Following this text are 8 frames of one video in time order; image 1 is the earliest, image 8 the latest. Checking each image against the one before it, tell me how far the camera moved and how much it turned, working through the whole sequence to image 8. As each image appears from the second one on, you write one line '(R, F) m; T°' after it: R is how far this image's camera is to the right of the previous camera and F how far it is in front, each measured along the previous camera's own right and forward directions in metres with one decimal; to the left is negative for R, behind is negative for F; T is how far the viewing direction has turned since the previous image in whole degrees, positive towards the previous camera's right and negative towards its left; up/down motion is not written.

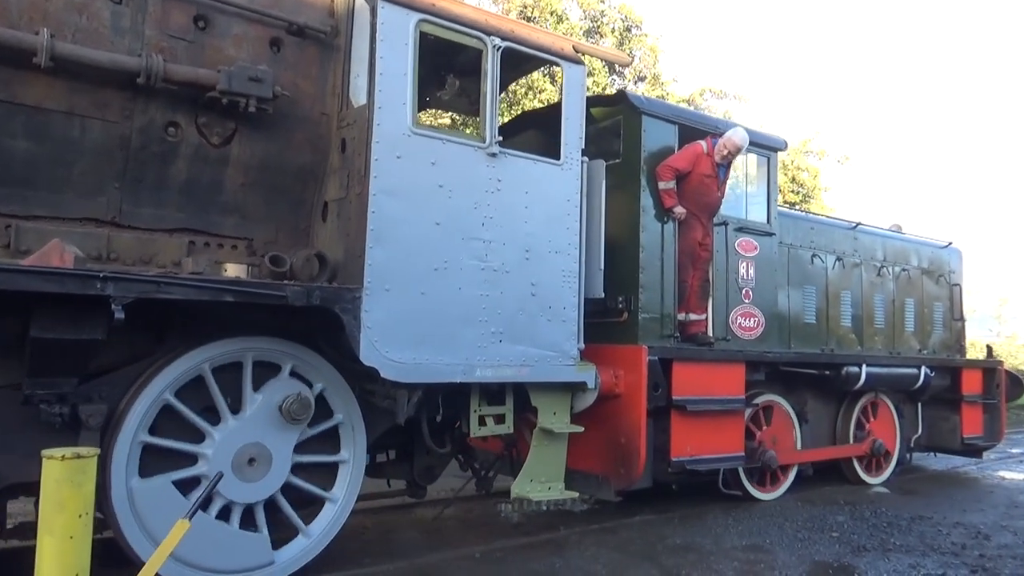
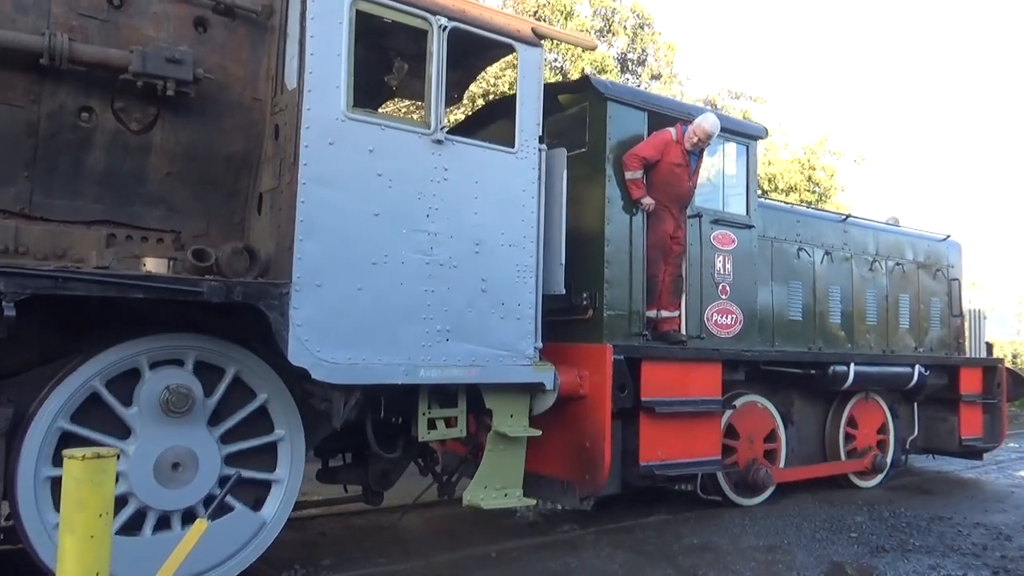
(+0.4, +0.3) m; -1°
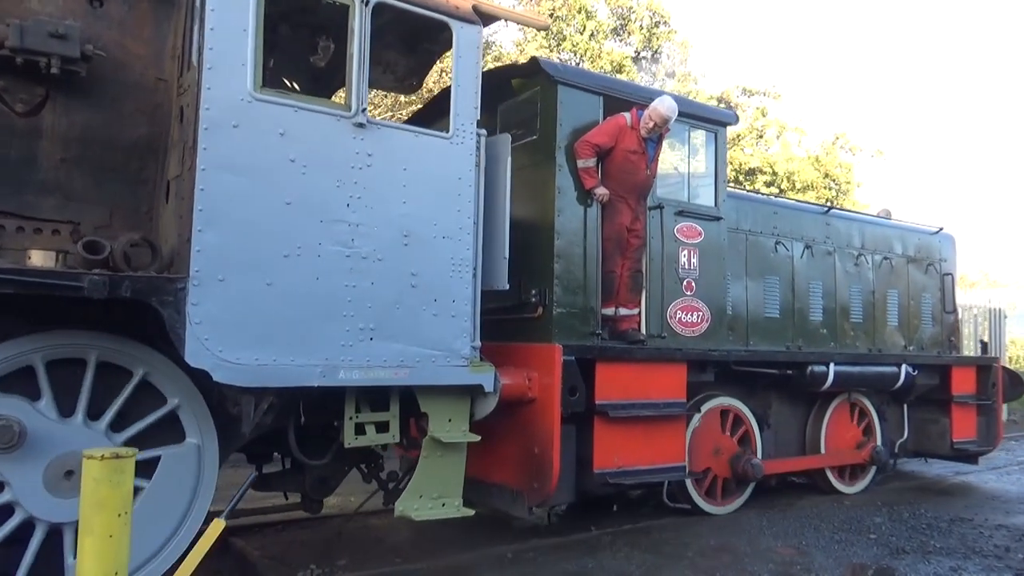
(+0.4, +0.3) m; -1°
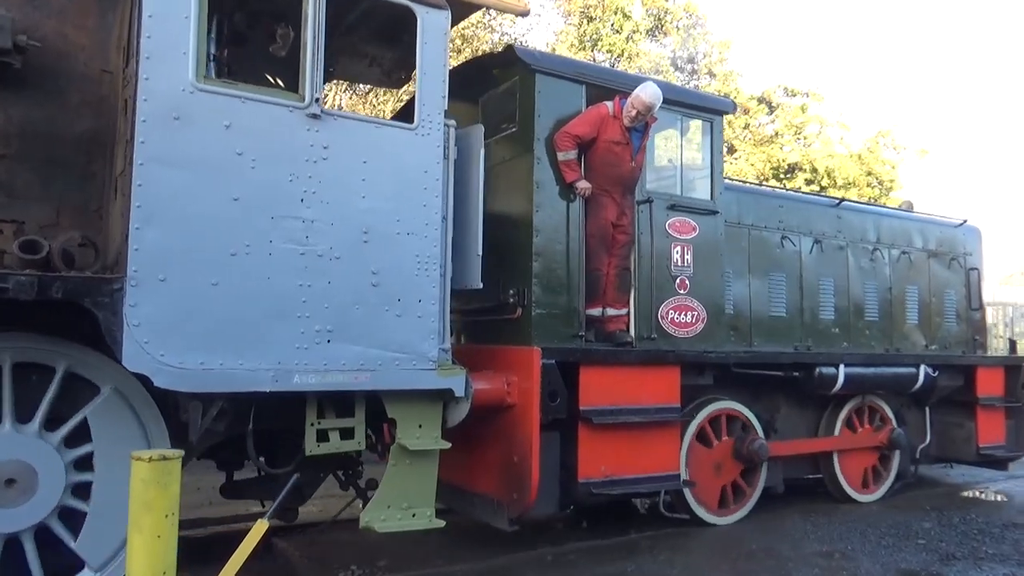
(+0.3, +0.2) m; -2°
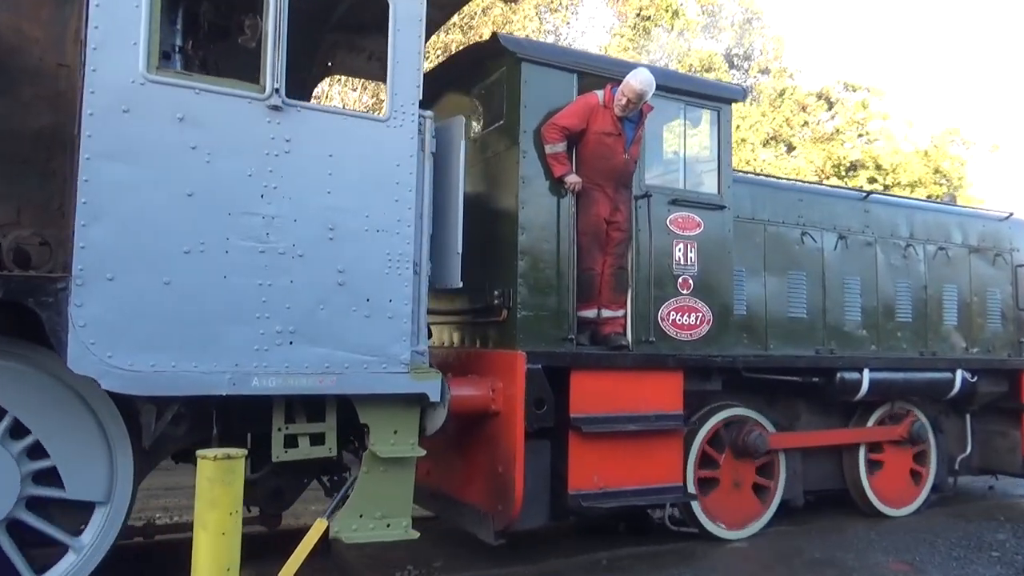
(+0.4, +0.2) m; -4°
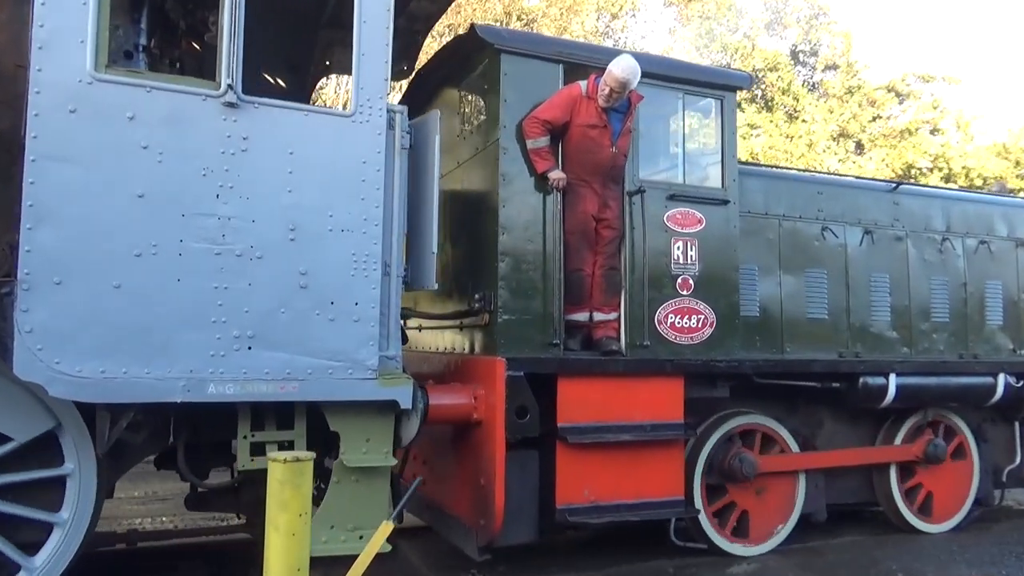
(+0.4, +0.2) m; -4°
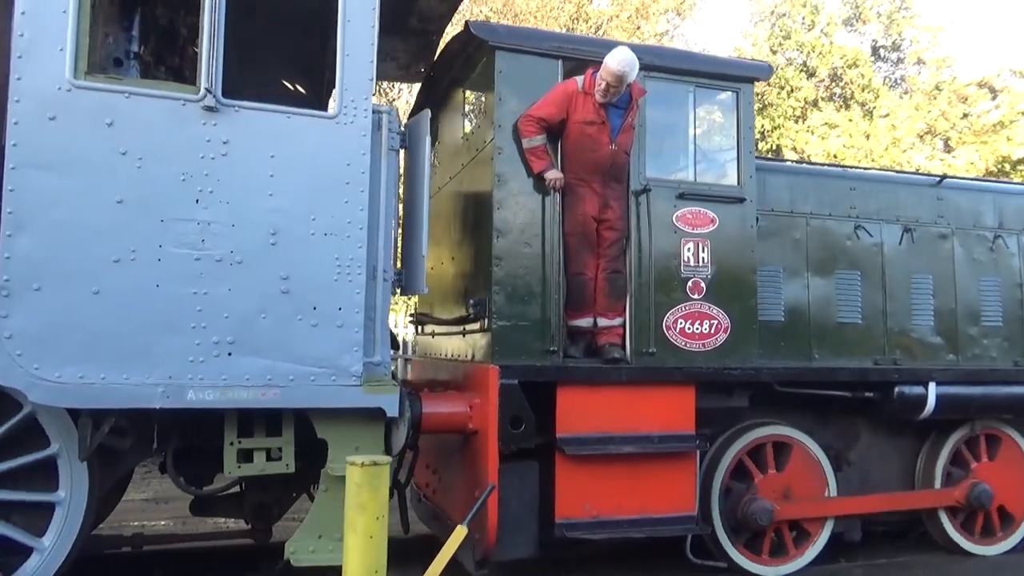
(+0.4, +0.2) m; -5°
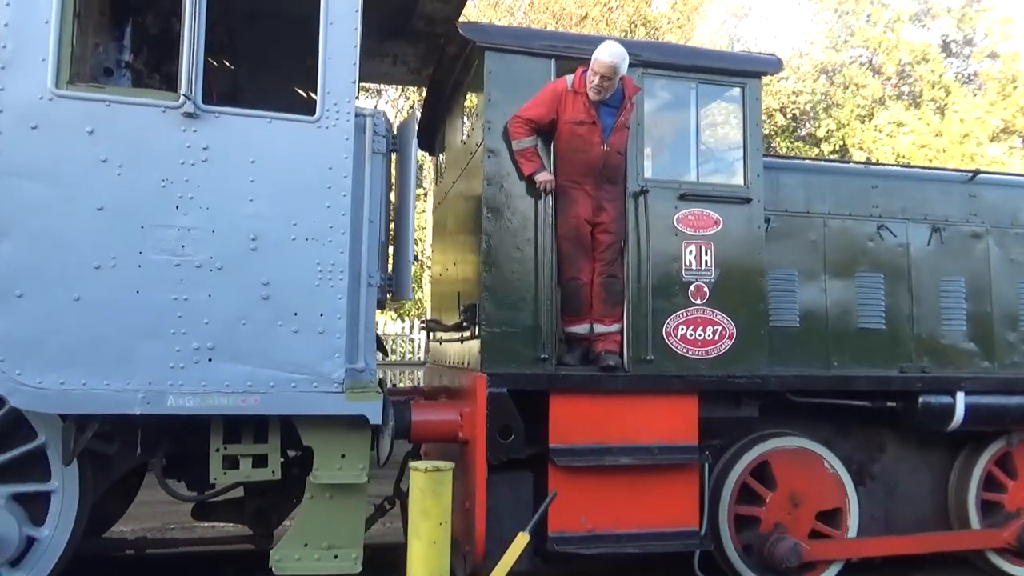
(+0.3, +0.1) m; -4°
